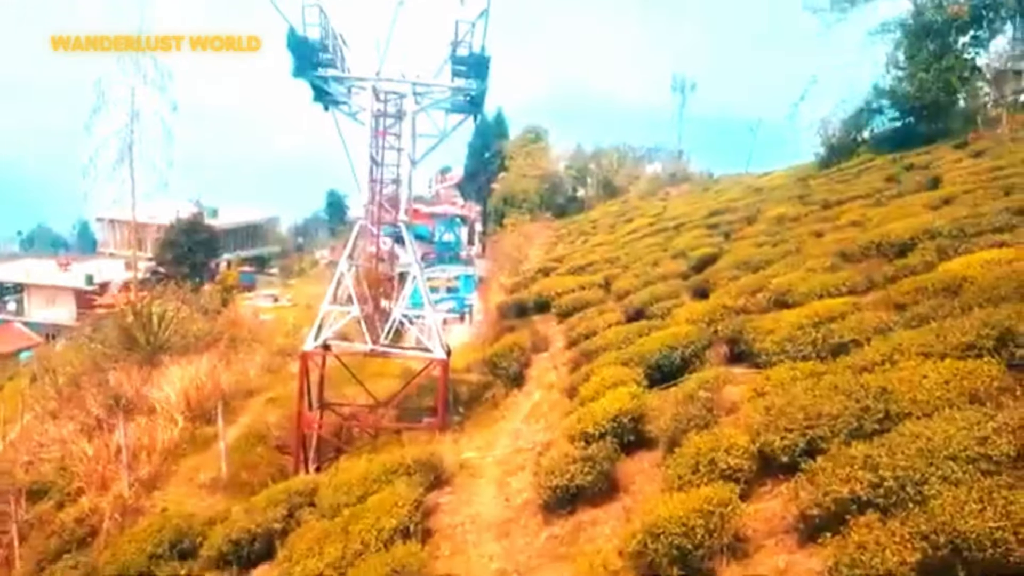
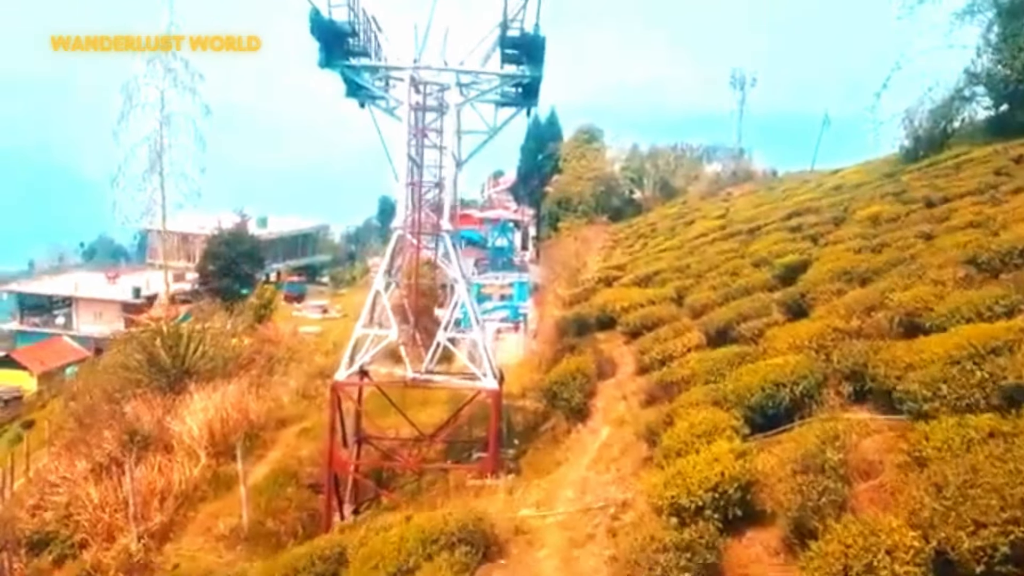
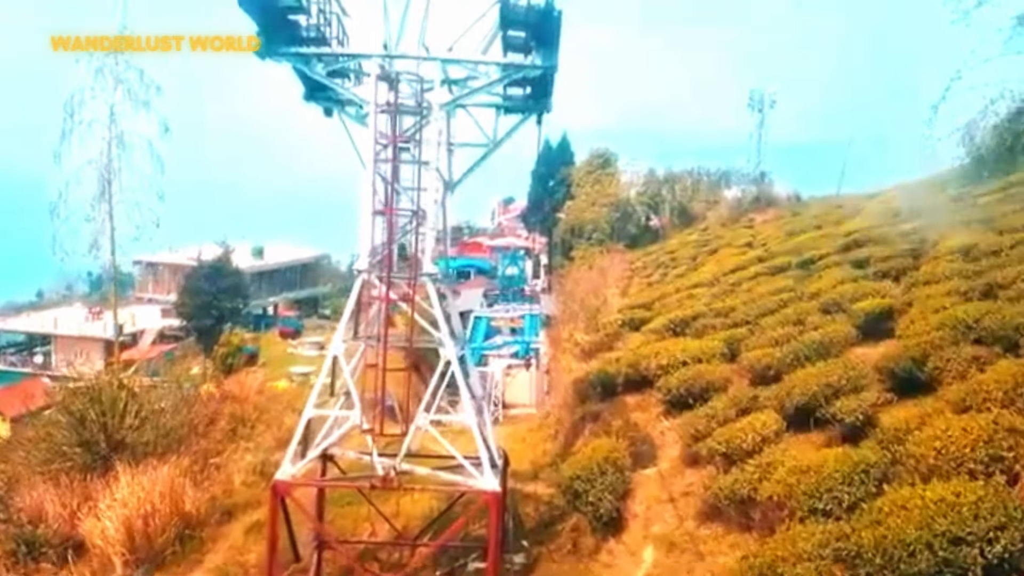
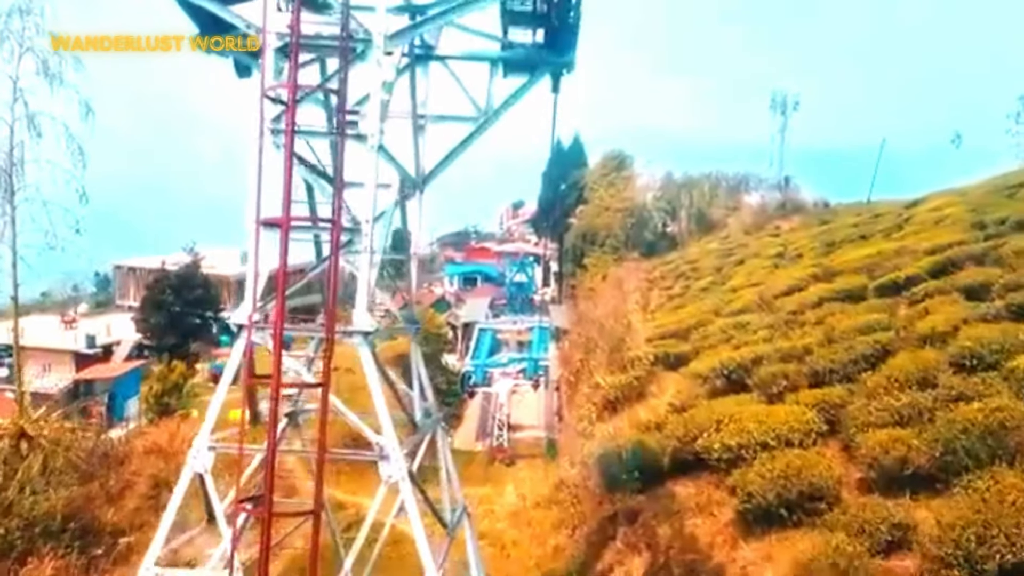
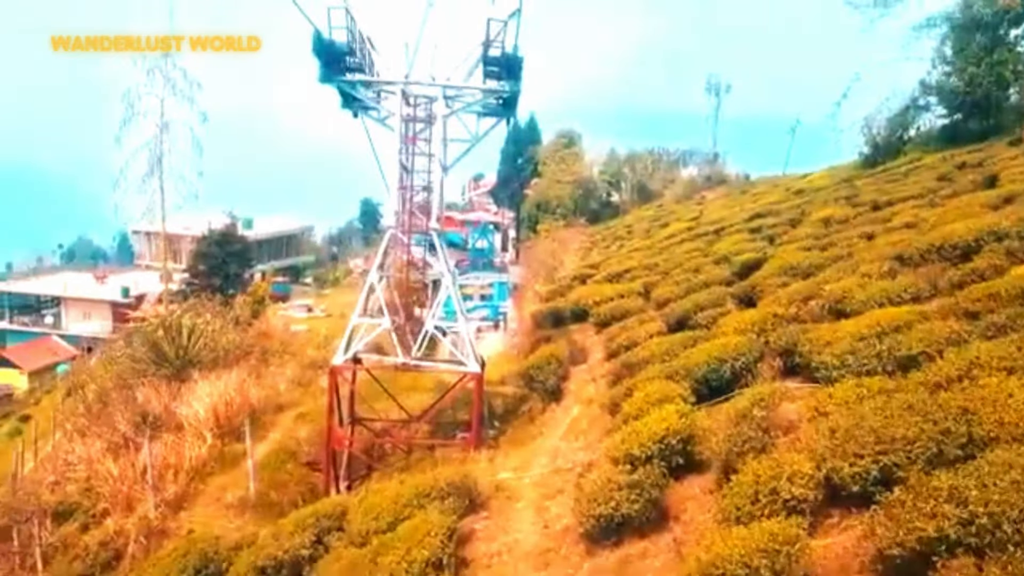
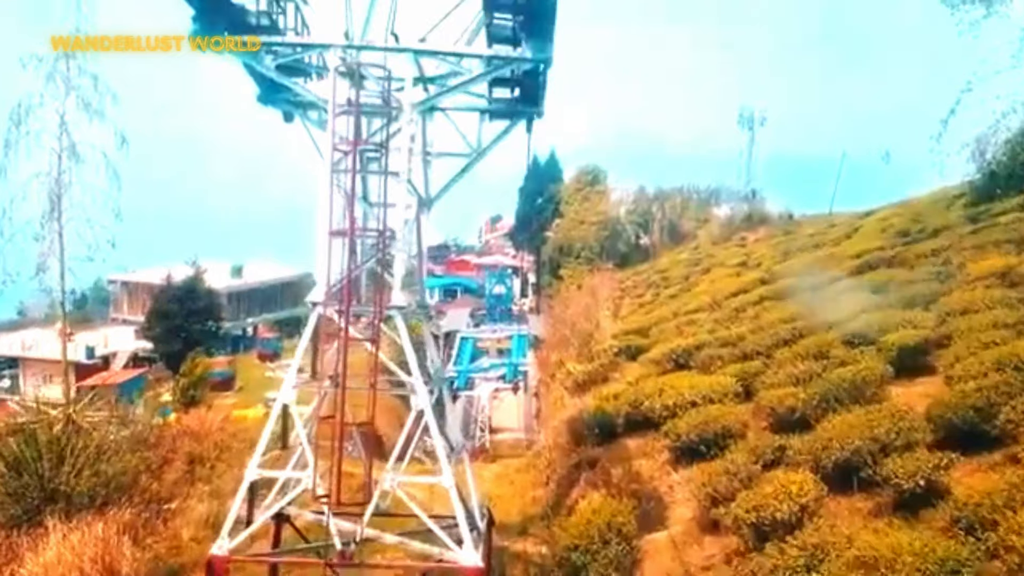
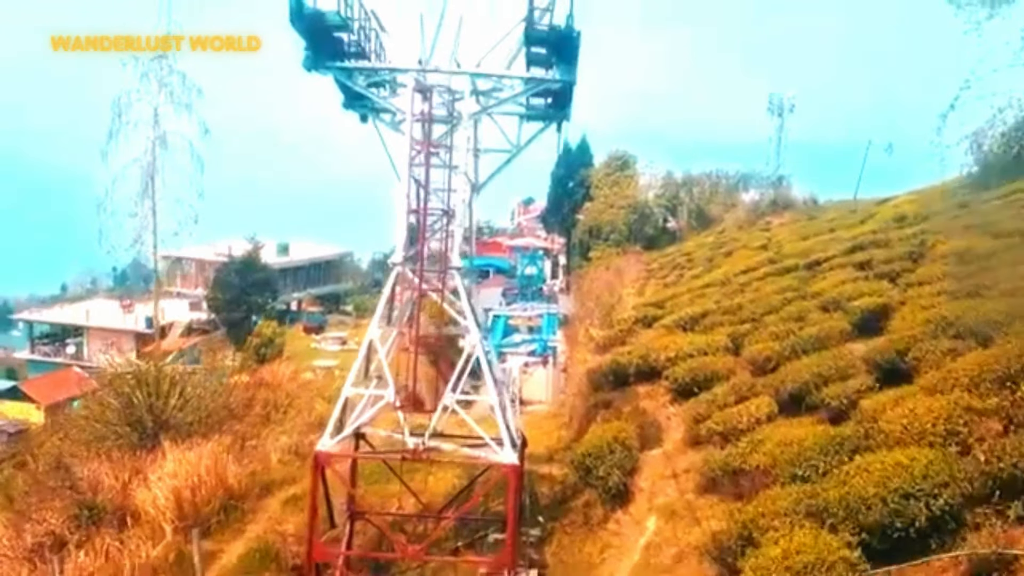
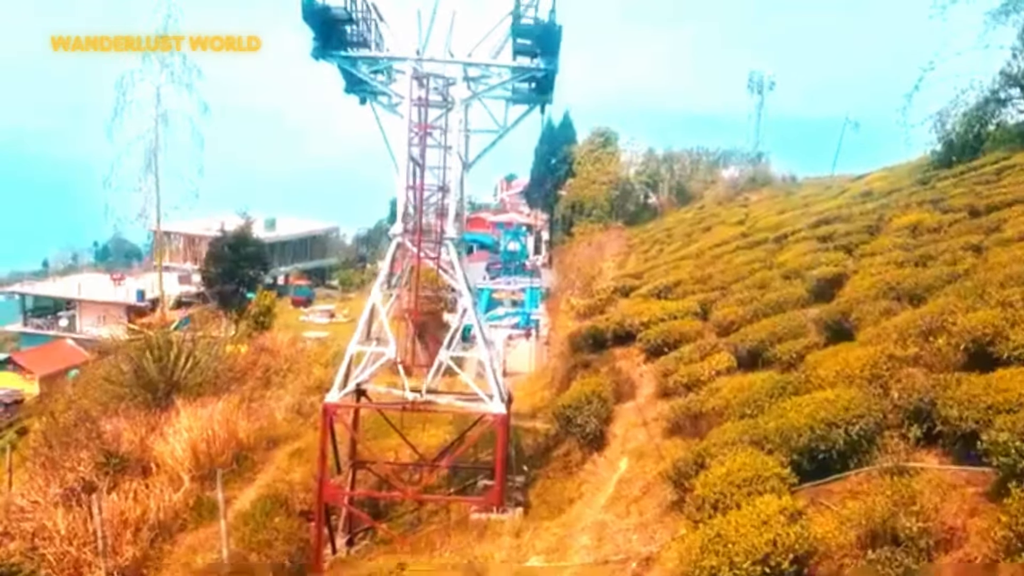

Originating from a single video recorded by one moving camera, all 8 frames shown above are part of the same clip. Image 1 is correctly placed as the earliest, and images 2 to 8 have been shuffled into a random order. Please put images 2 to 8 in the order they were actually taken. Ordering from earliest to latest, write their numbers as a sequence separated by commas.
5, 2, 8, 7, 3, 6, 4
